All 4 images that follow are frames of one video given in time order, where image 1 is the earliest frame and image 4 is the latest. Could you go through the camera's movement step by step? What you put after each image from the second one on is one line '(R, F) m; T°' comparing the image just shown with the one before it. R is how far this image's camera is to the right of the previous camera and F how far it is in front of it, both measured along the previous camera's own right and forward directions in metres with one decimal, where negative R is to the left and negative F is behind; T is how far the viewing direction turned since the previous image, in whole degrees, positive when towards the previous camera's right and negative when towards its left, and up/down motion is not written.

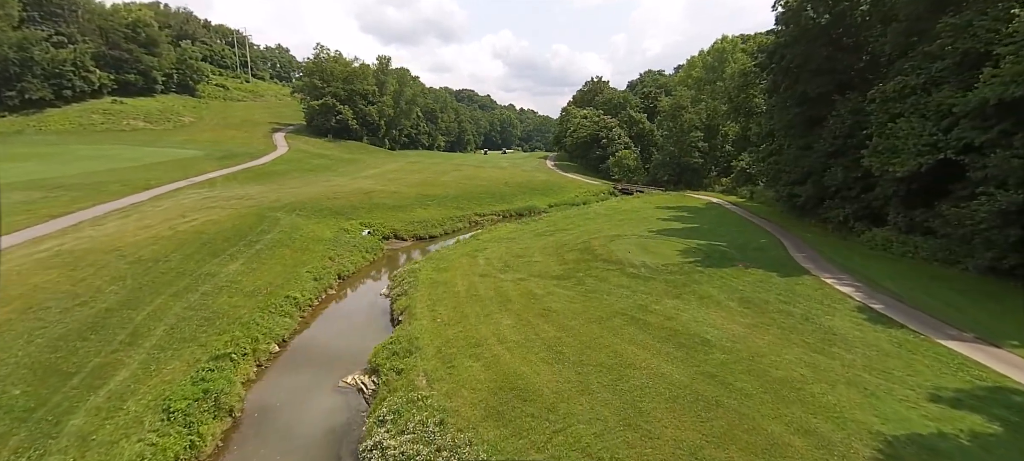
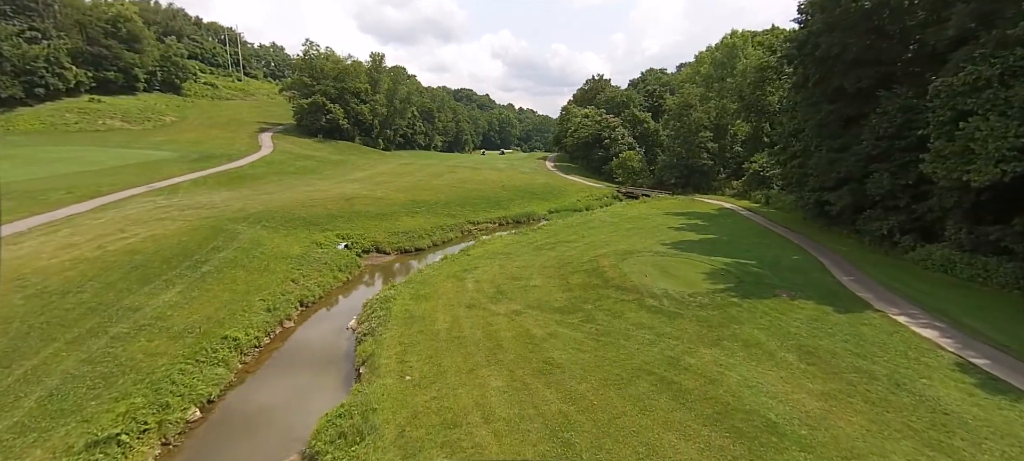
(+0.2, +2.9) m; 0°
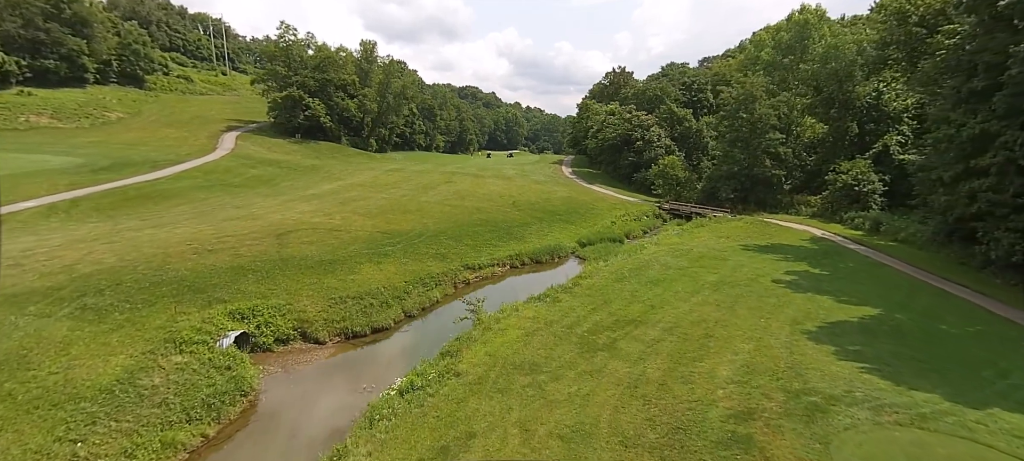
(-0.6, +9.7) m; -1°
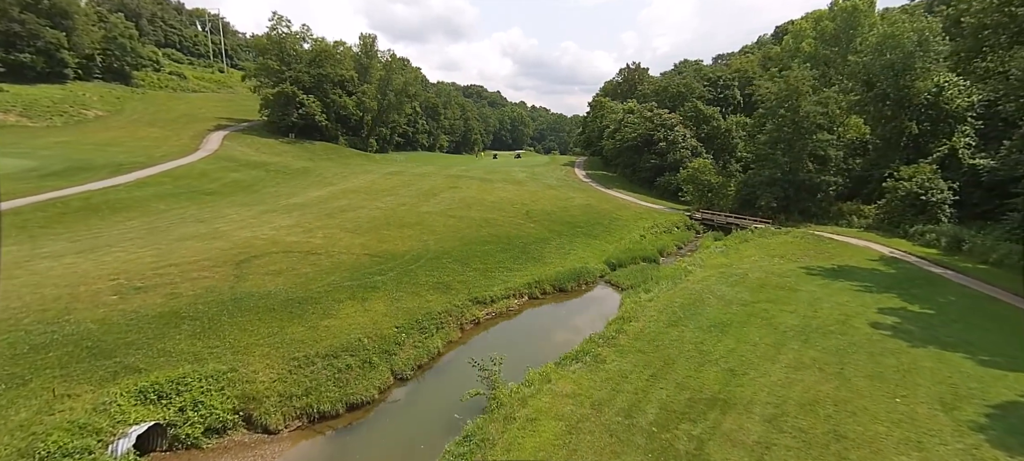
(-0.6, +3.9) m; 0°
